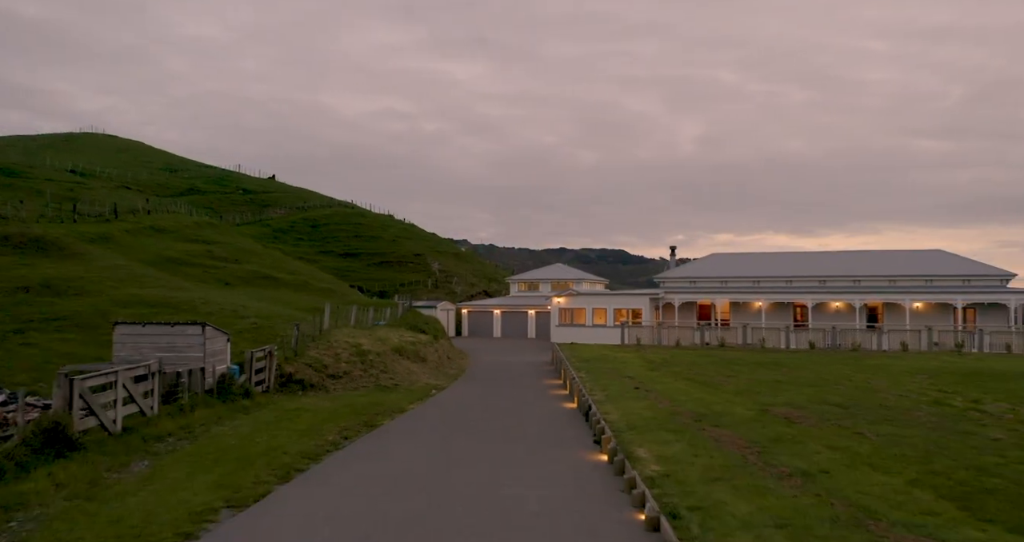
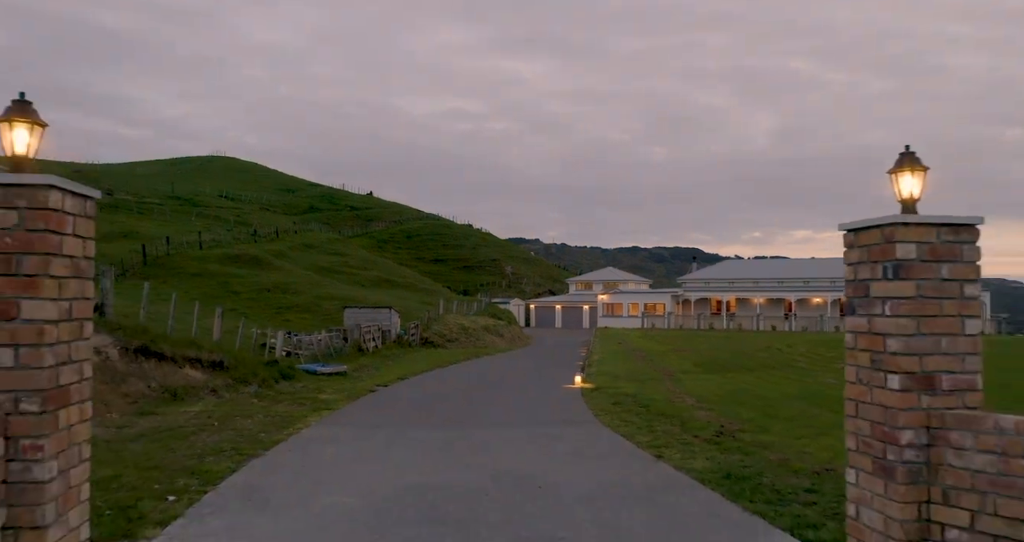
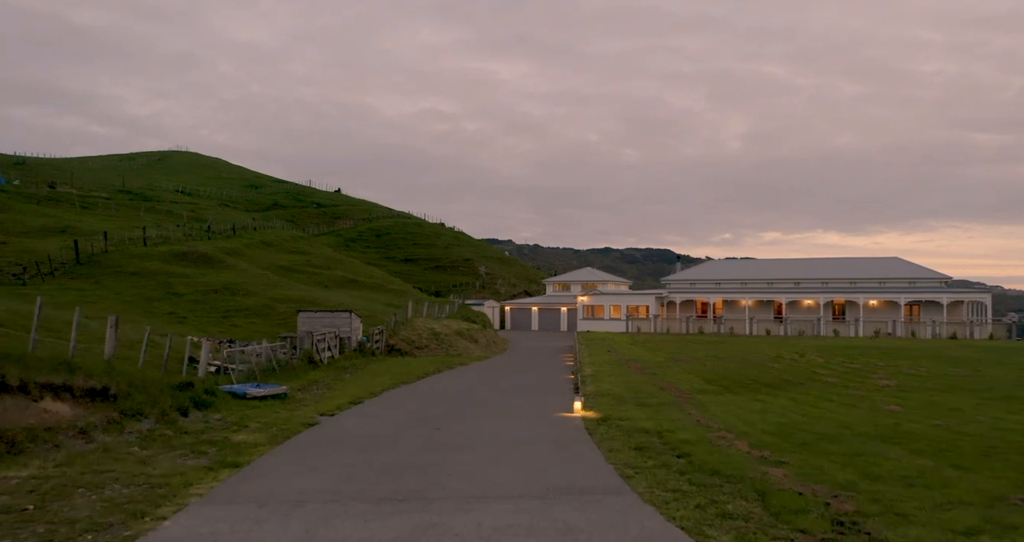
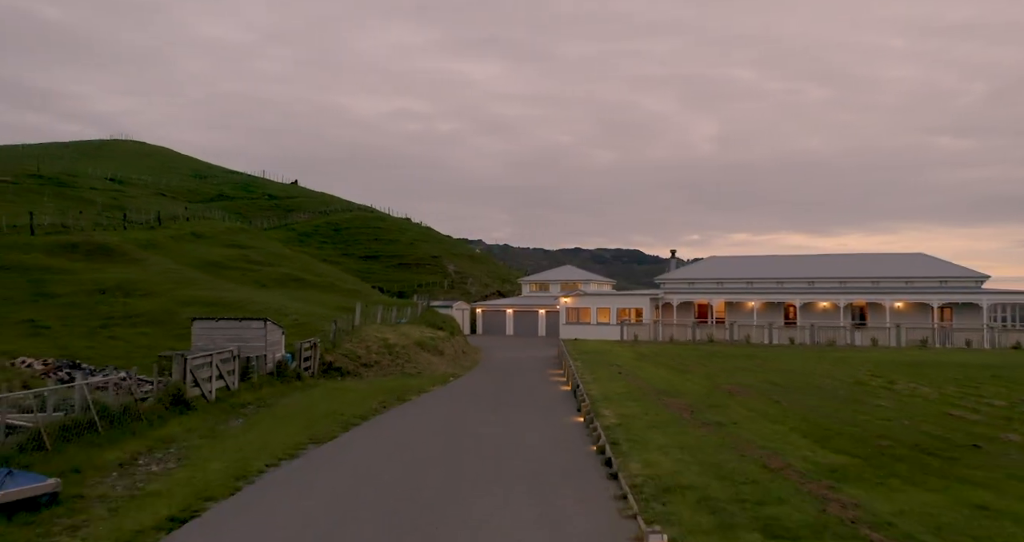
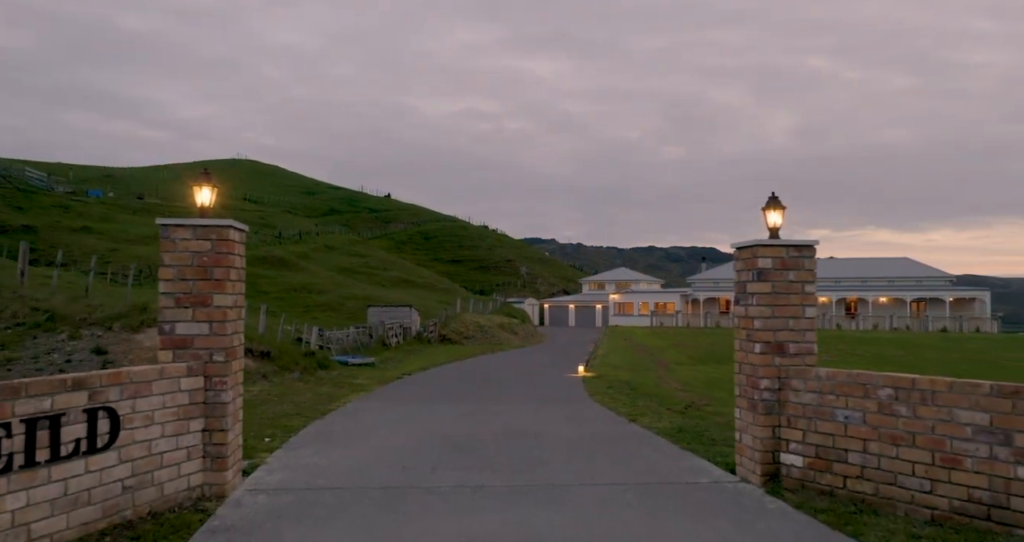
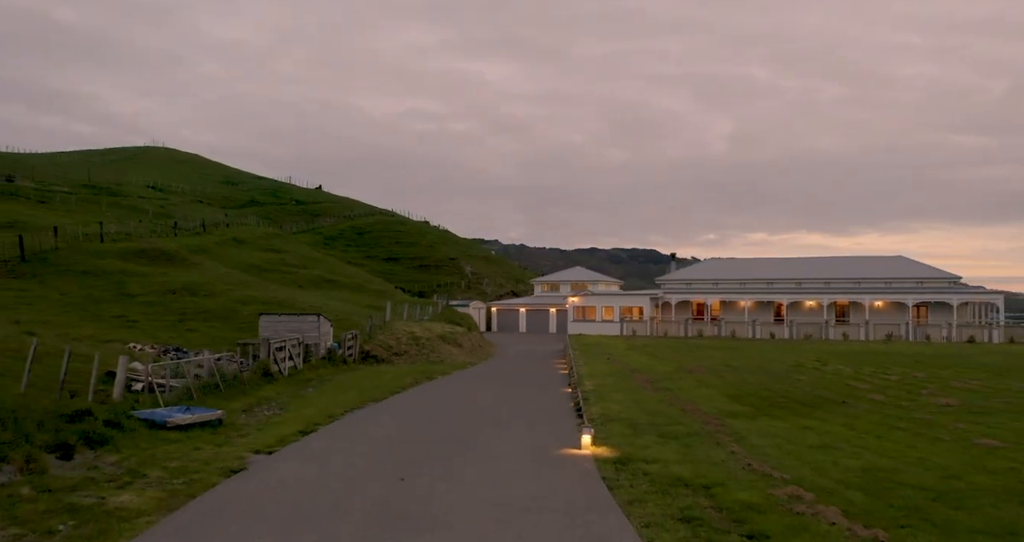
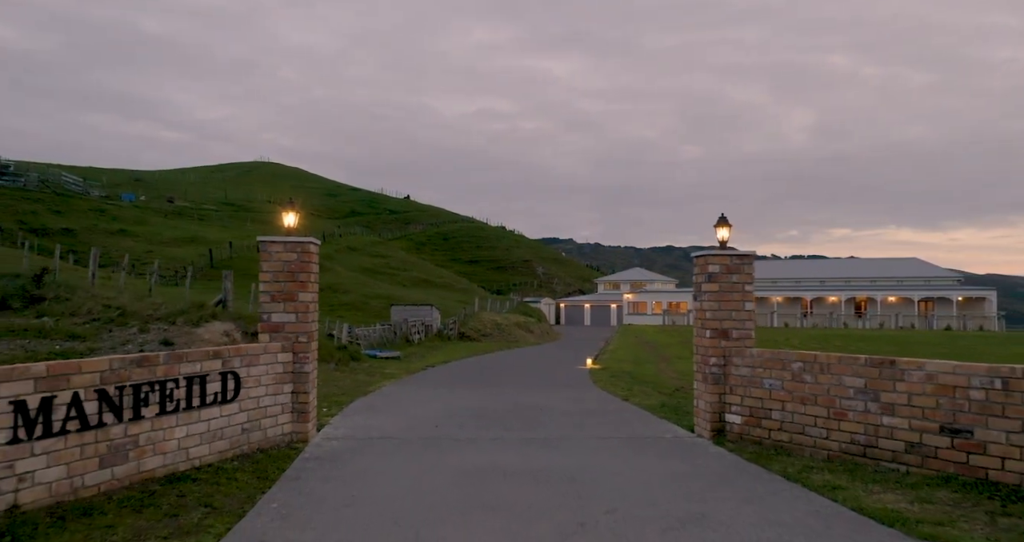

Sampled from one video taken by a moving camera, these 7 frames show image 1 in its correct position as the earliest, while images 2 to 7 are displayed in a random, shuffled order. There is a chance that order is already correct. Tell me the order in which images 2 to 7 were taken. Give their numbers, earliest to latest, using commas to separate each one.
4, 6, 3, 2, 5, 7
